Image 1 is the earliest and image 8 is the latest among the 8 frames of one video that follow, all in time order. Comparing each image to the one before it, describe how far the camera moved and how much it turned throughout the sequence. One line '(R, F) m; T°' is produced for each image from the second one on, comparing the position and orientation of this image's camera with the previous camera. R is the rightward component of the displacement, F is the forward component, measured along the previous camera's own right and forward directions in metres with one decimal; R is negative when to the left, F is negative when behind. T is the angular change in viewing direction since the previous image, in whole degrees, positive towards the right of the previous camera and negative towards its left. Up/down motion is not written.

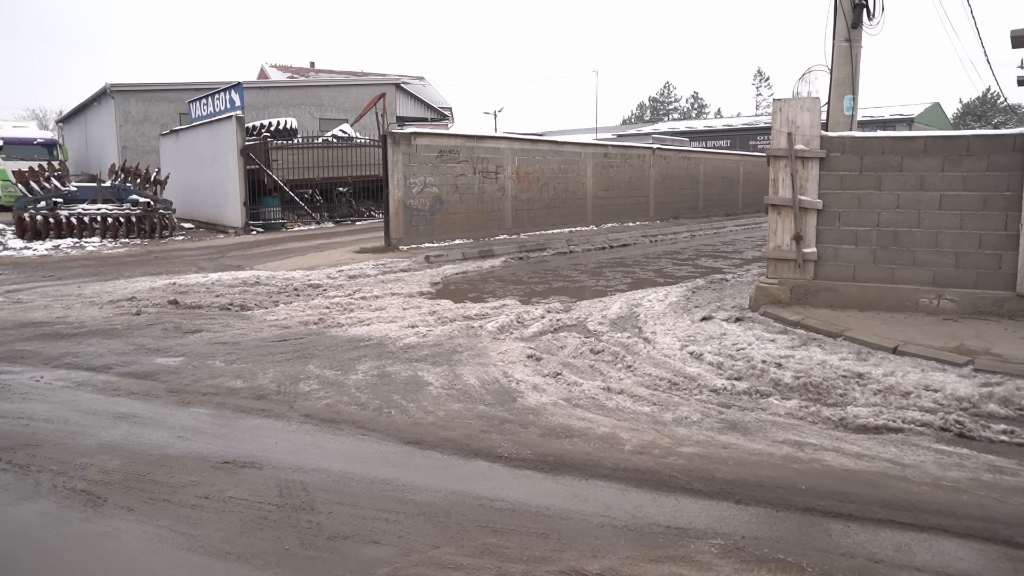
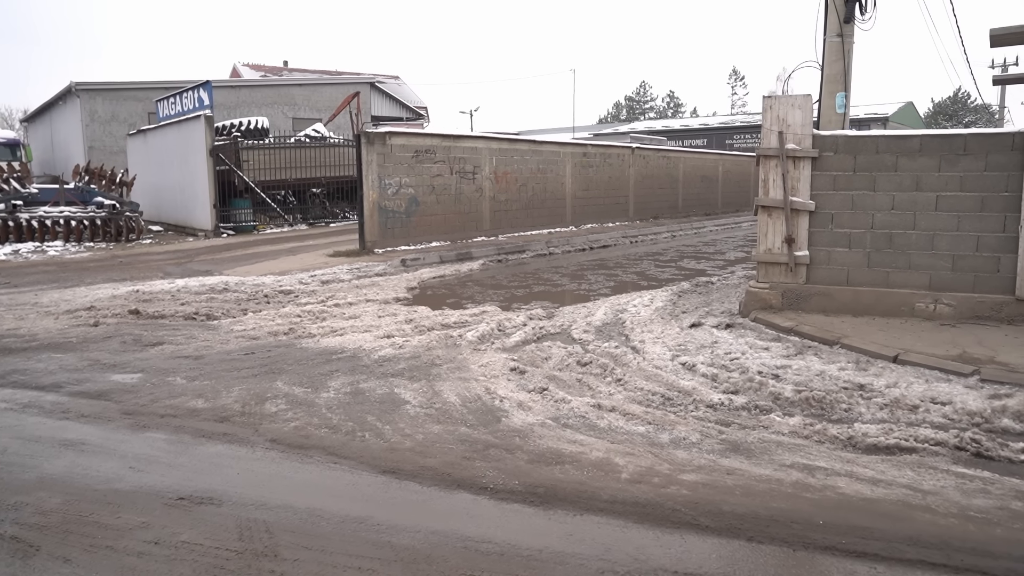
(0.0, +0.4) m; +2°
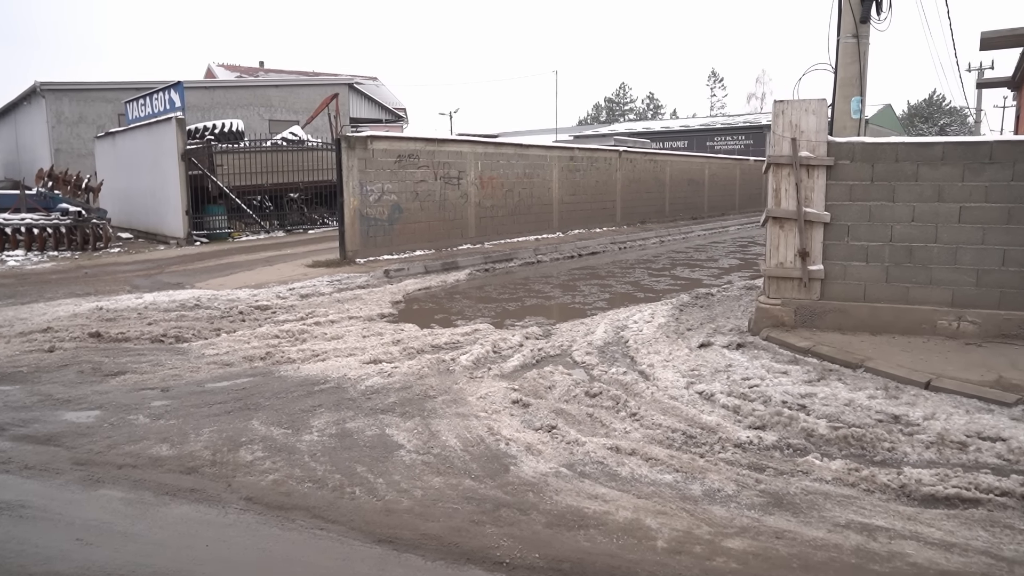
(-0.2, +0.6) m; +2°
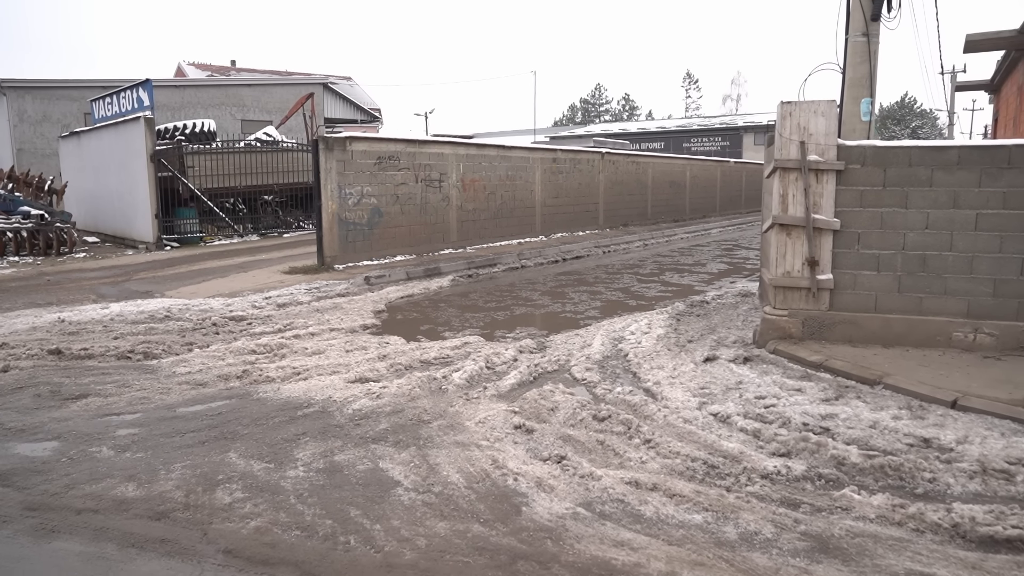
(-0.2, +0.4) m; +2°
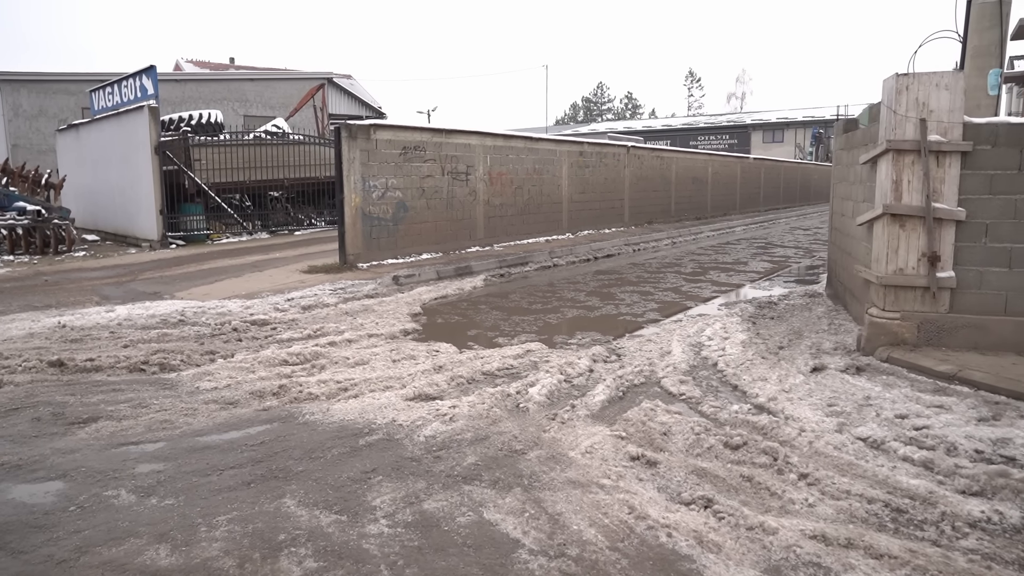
(-0.6, +1.0) m; 0°
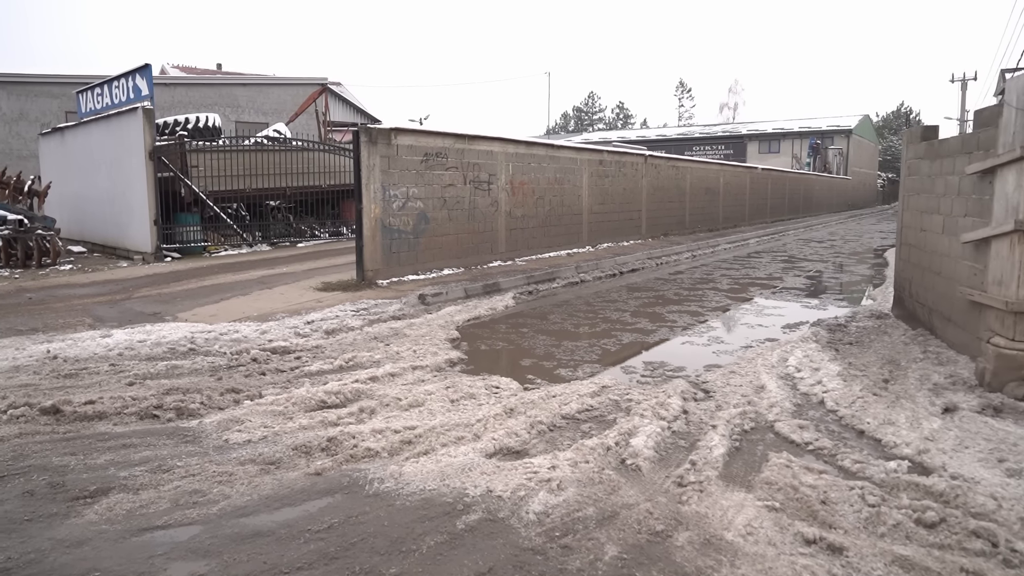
(-0.6, +0.9) m; +1°
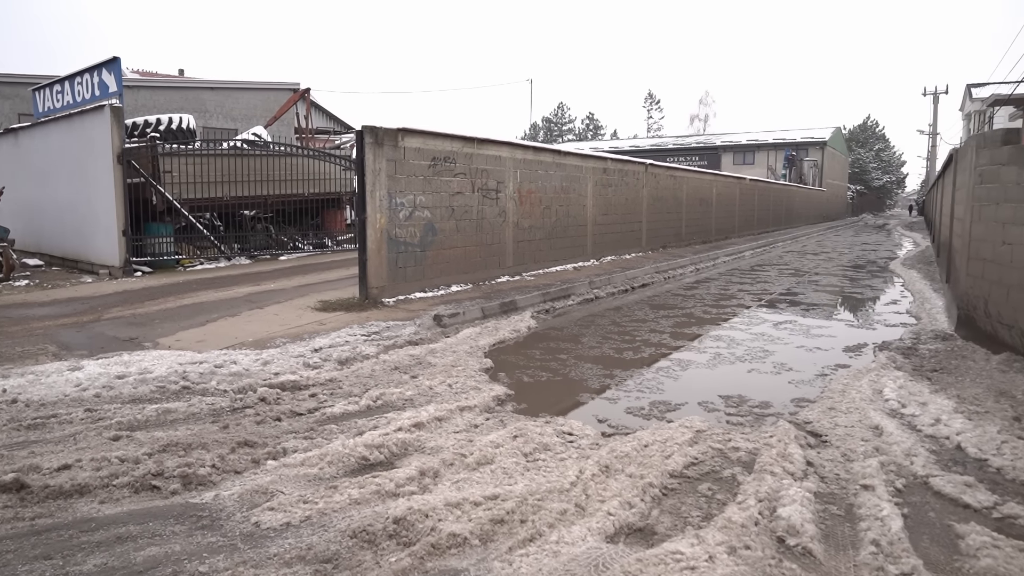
(-0.7, +1.0) m; +3°
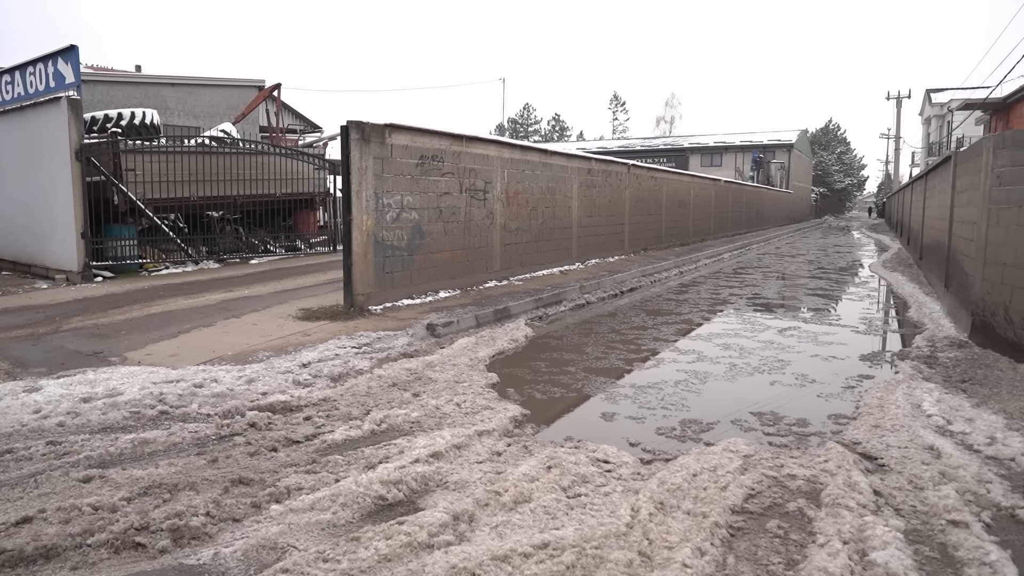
(-0.3, +0.5) m; +3°
